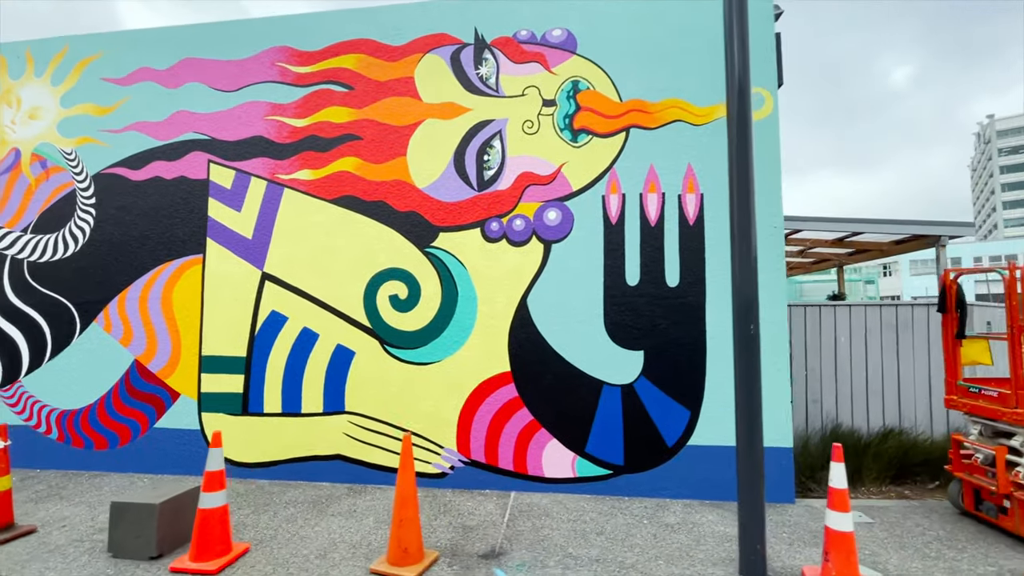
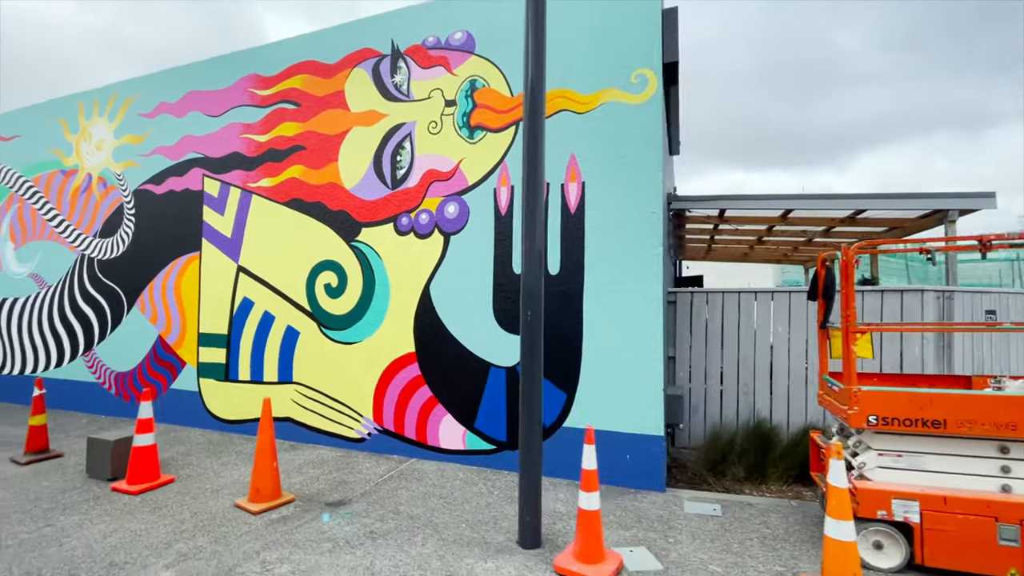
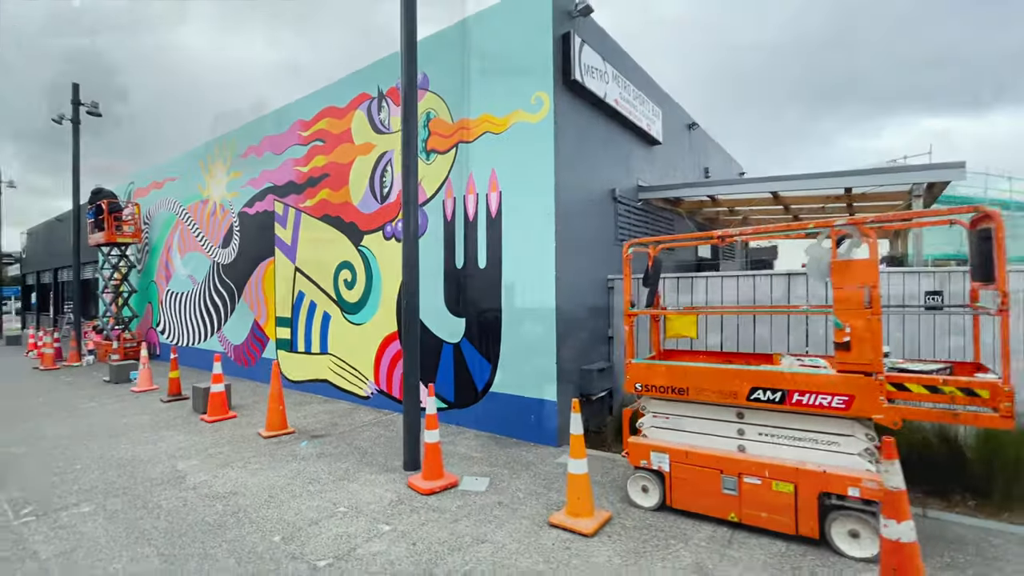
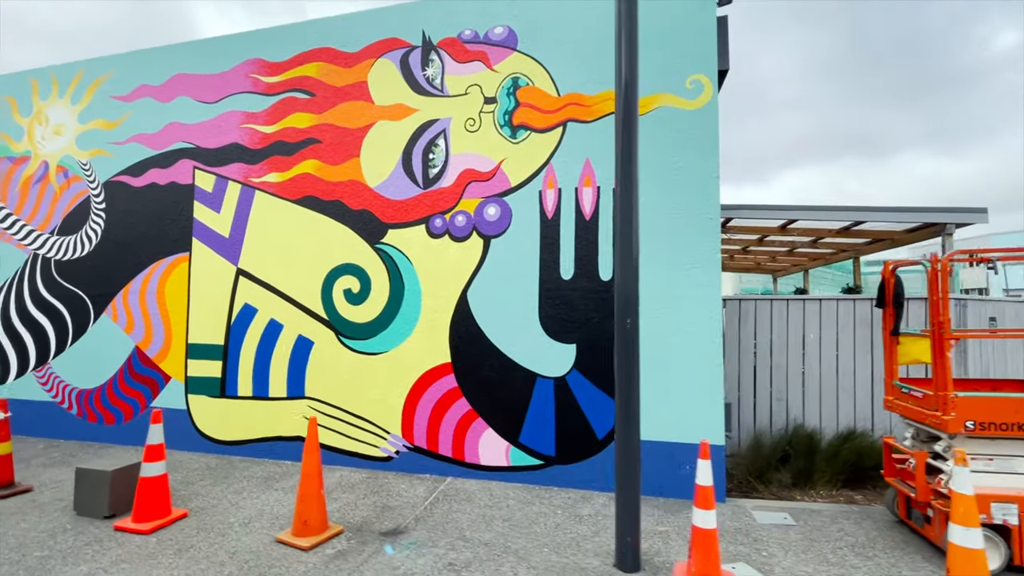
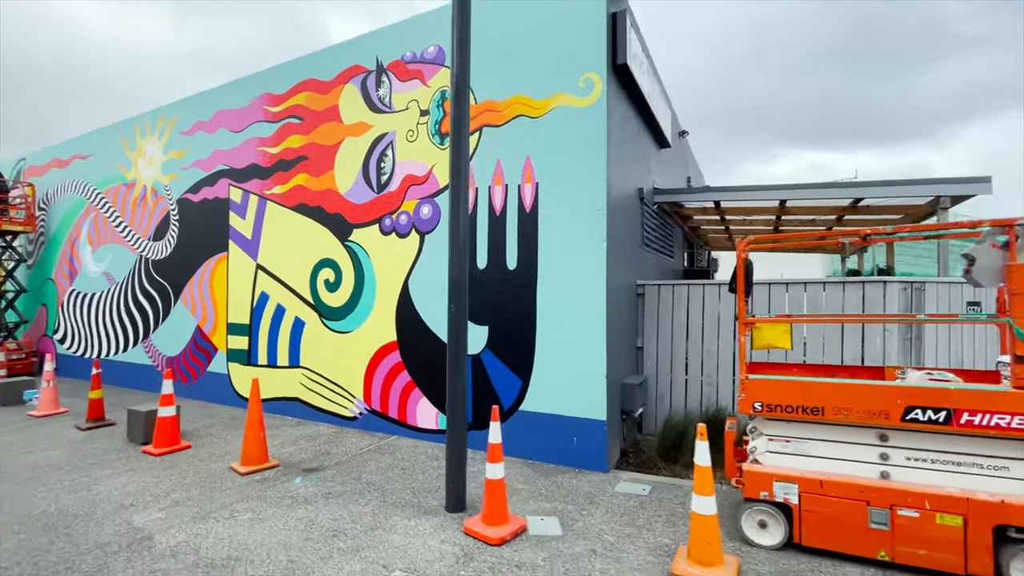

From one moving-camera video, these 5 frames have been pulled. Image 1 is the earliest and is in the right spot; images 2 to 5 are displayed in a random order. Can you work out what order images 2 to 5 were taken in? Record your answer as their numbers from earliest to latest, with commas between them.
4, 2, 5, 3
